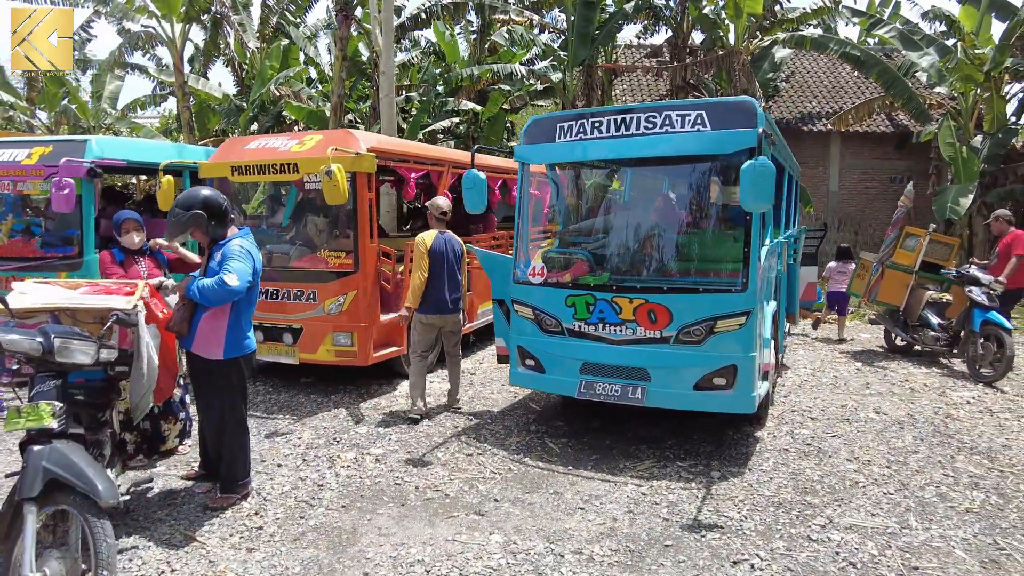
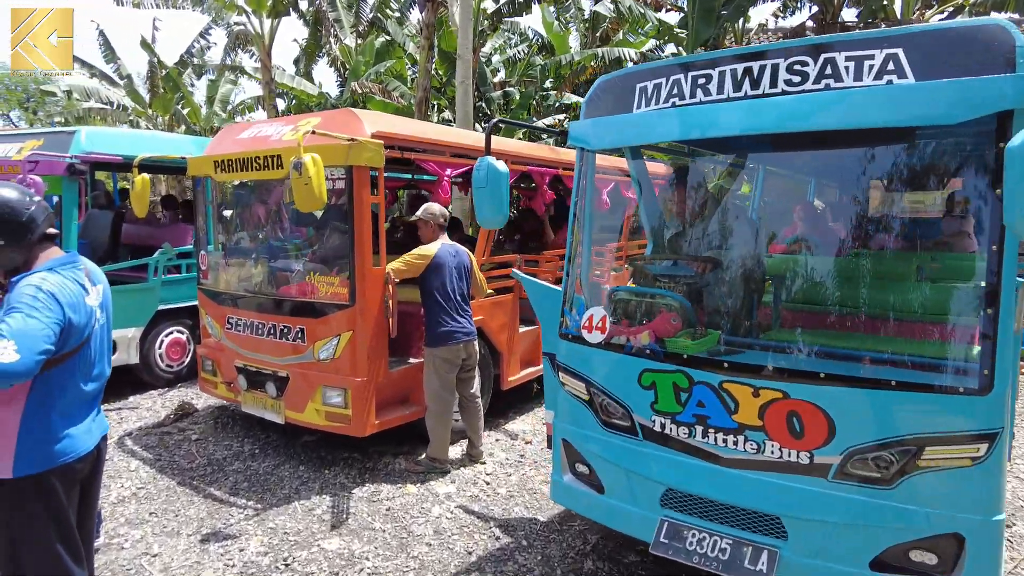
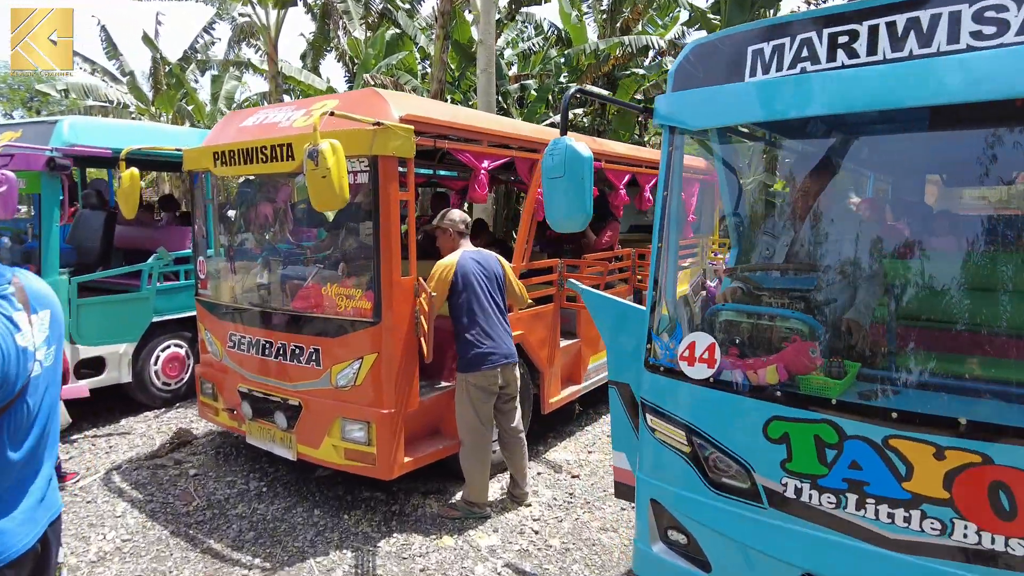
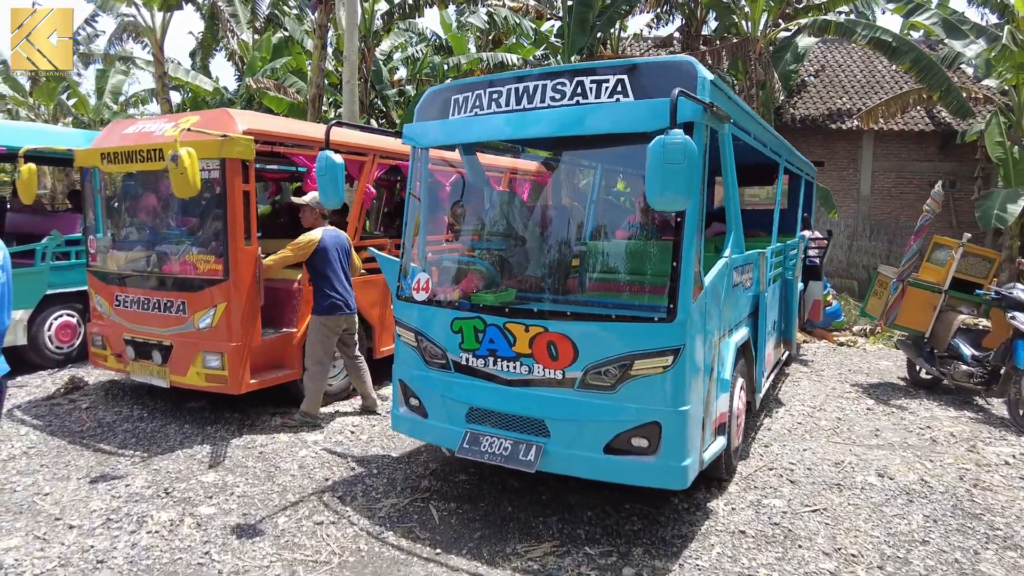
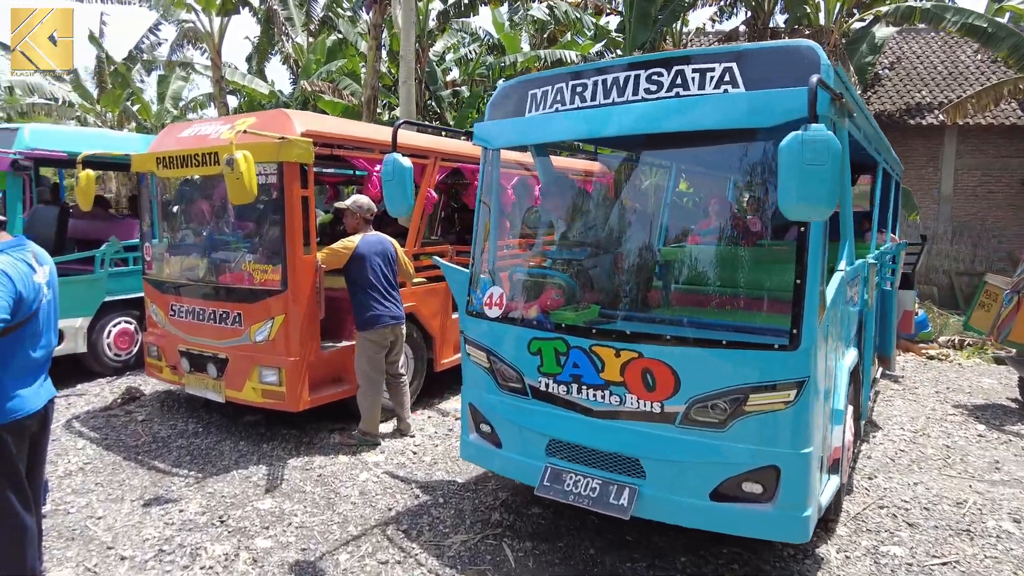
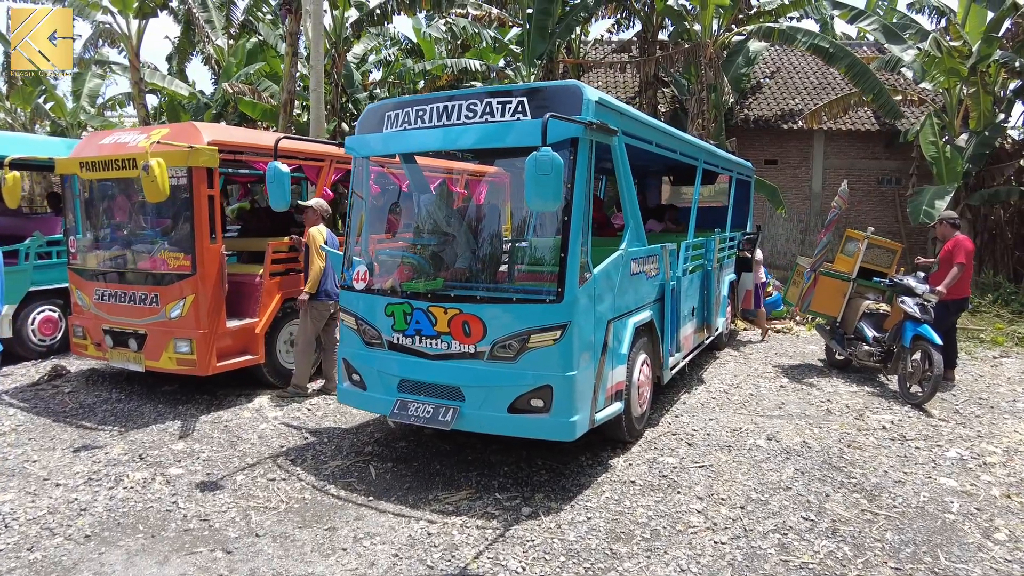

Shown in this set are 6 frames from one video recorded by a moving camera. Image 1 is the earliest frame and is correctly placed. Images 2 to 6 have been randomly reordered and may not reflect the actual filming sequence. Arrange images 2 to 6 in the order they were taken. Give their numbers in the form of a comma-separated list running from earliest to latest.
6, 4, 5, 2, 3
